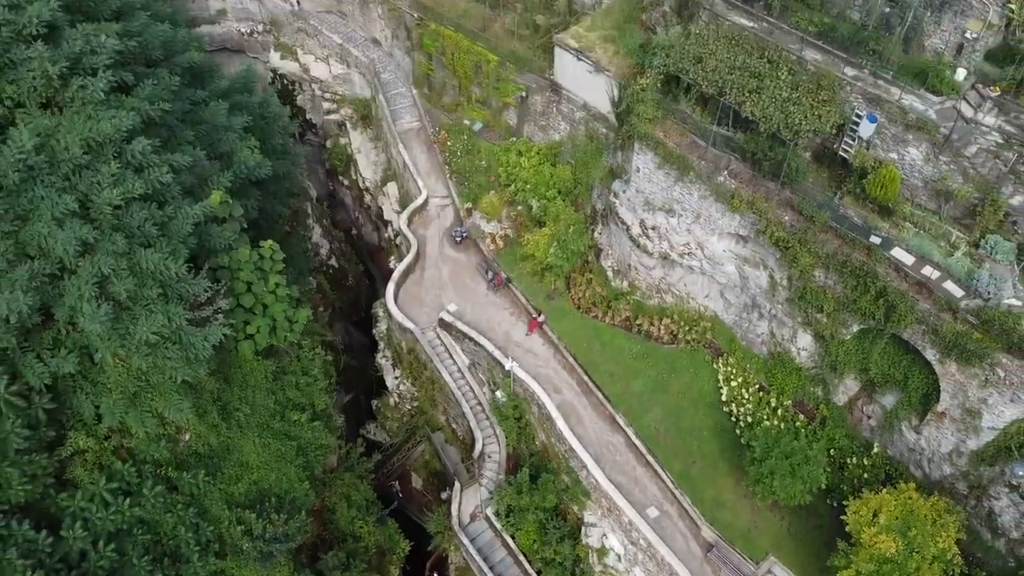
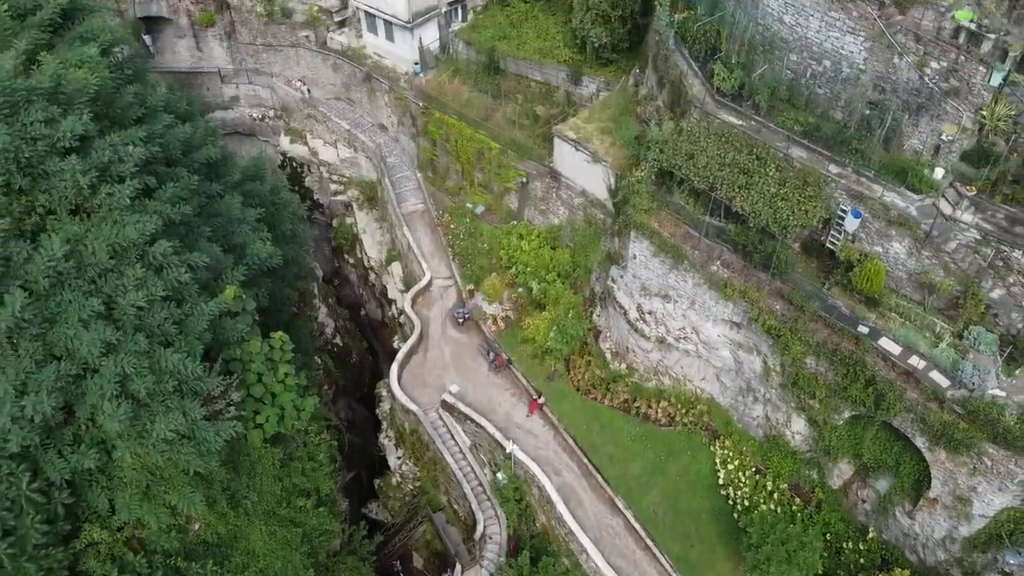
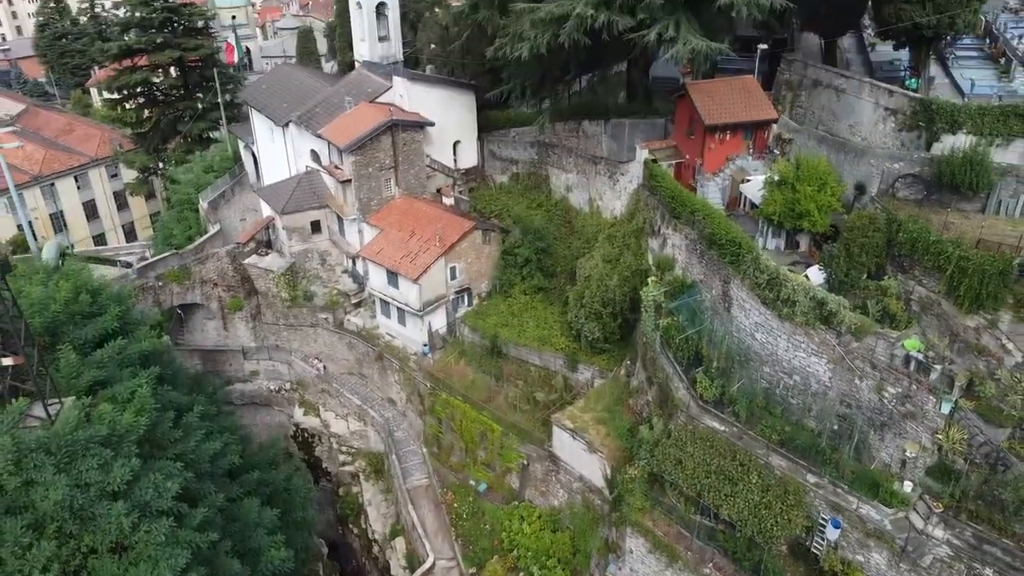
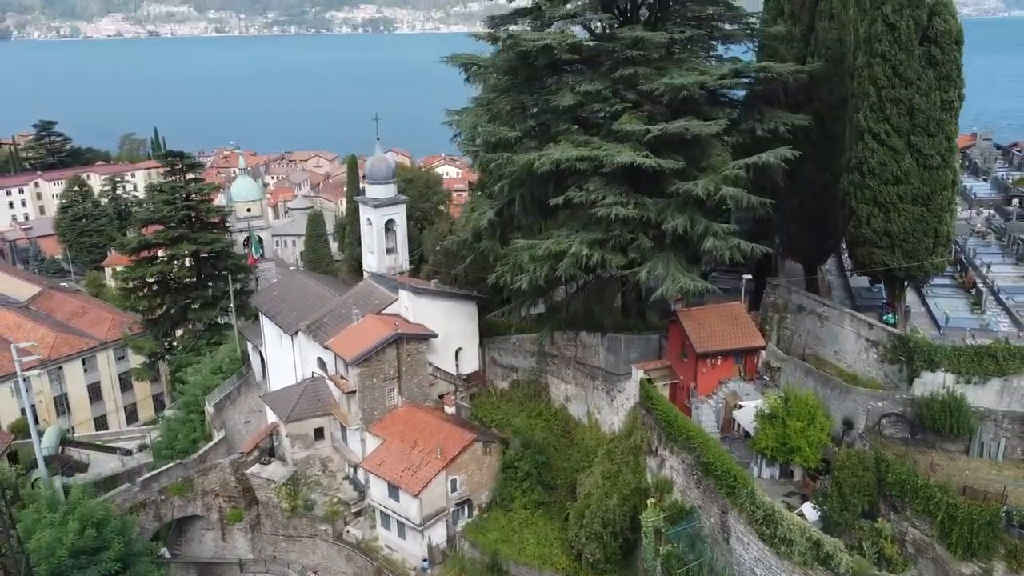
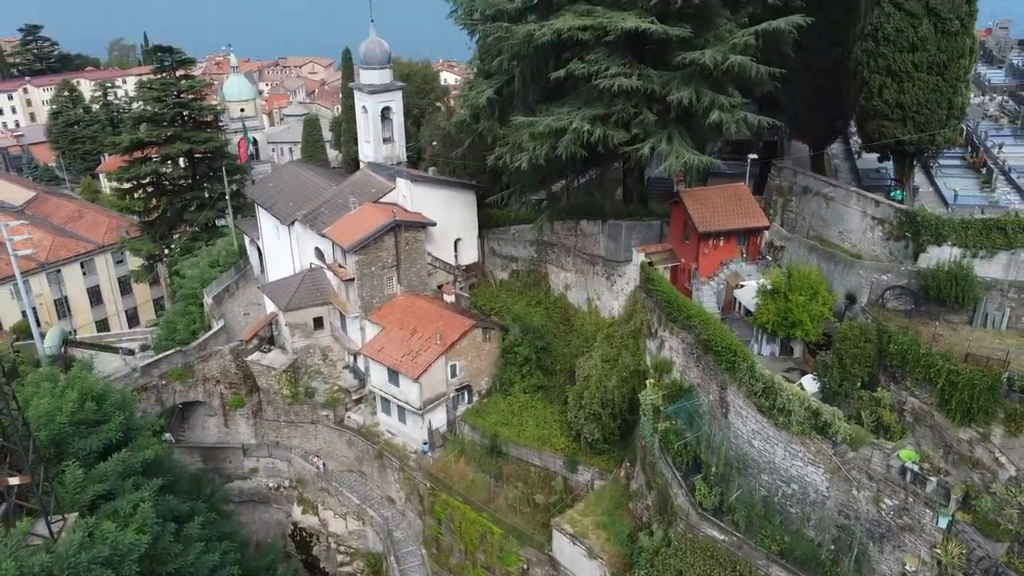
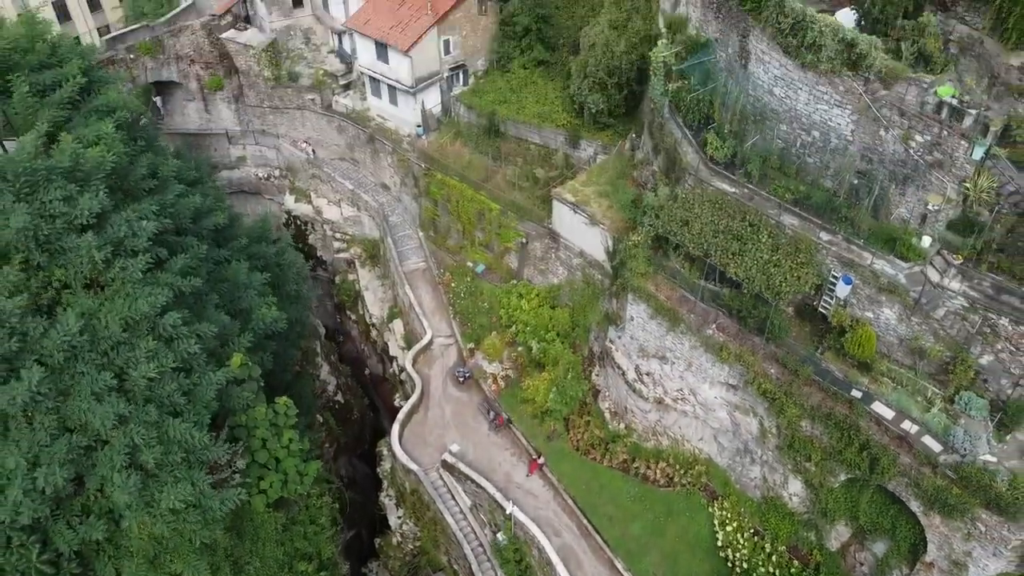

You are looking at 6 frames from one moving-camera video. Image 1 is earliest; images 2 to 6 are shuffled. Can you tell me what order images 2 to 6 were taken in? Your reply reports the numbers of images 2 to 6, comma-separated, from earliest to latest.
2, 6, 3, 5, 4
